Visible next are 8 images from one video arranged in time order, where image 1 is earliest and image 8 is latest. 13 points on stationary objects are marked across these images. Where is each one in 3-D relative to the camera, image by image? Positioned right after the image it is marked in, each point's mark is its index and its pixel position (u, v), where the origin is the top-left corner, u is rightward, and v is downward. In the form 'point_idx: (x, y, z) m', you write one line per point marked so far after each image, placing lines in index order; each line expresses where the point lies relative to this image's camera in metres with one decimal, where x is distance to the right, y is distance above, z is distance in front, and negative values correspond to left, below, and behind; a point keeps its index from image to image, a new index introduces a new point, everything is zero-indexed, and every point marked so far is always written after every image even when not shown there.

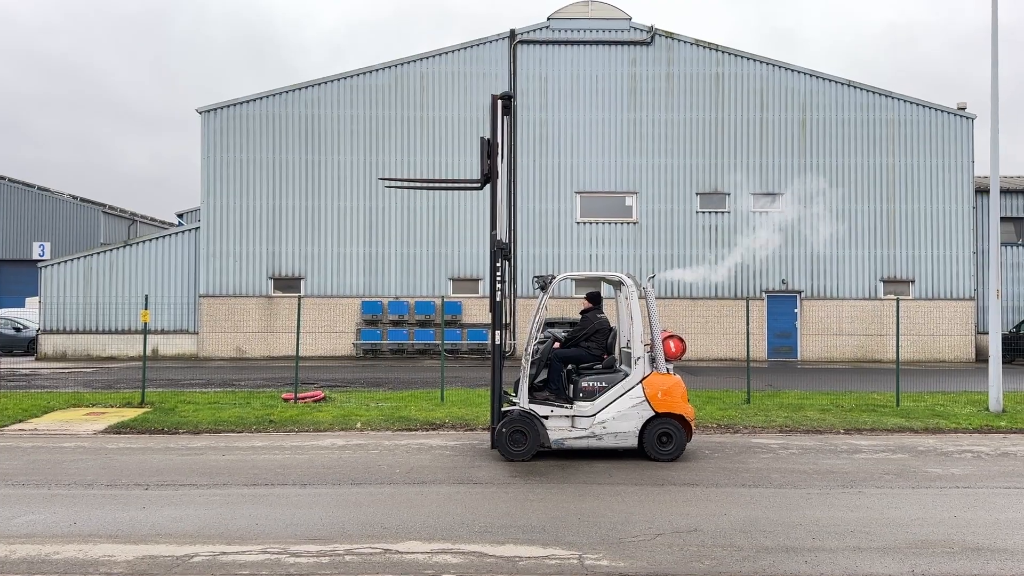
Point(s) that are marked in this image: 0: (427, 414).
0: (-1.0, -1.6, +10.9) m
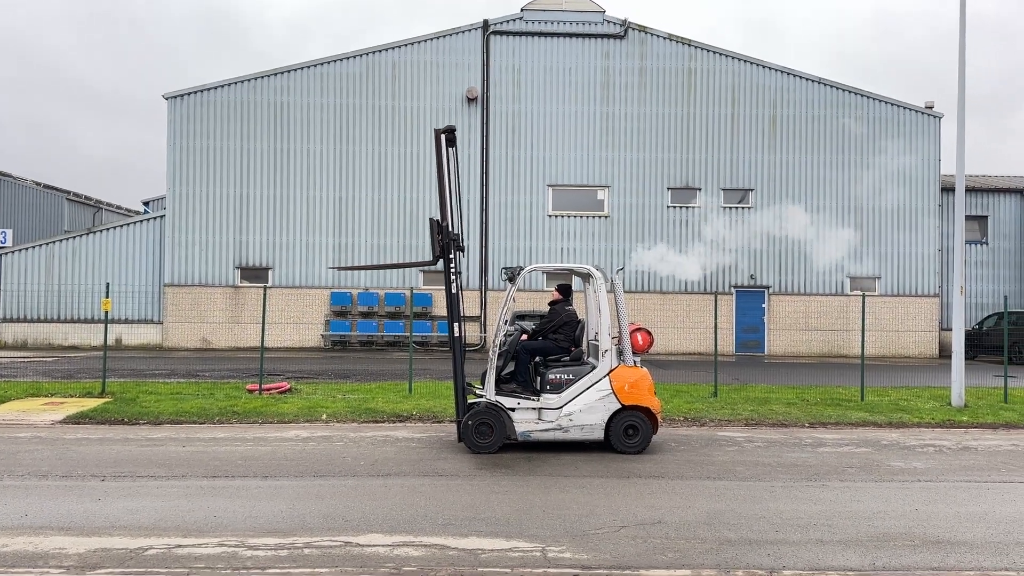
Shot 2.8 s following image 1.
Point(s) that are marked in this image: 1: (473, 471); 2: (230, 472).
0: (-1.4, -1.5, +10.9) m
1: (-0.3, -1.5, +7.1) m
2: (-2.3, -1.5, +7.0) m
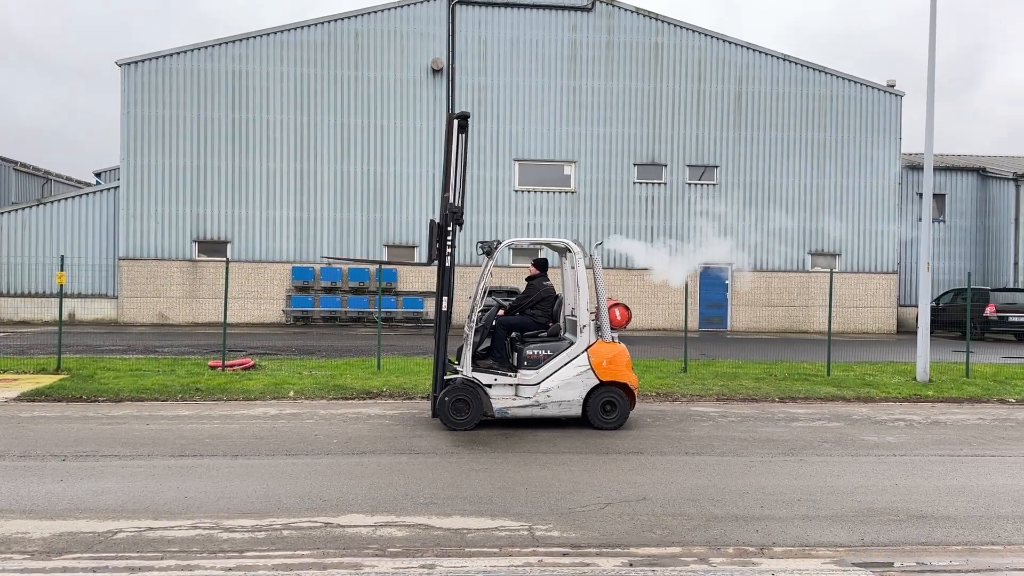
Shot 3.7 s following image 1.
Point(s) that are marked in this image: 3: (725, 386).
0: (-1.8, -1.2, +10.7) m
1: (-0.5, -1.3, +6.9) m
2: (-2.4, -1.3, +6.8) m
3: (+2.7, -1.2, +10.9) m
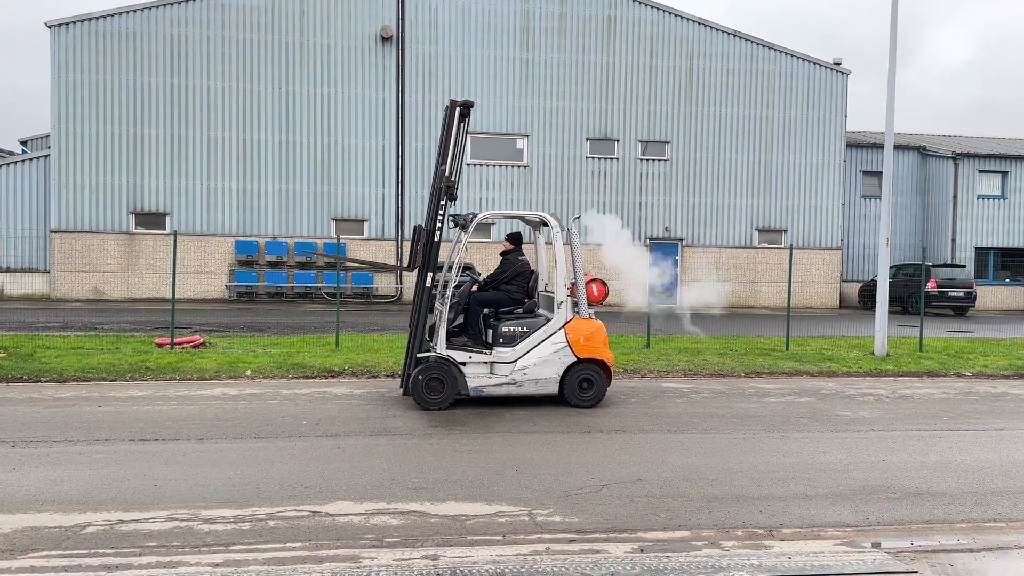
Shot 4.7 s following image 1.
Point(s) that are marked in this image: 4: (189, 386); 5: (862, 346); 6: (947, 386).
0: (-2.2, -0.9, +10.3) m
1: (-0.7, -1.1, +6.7) m
2: (-2.6, -1.1, +6.4) m
3: (+2.2, -0.9, +10.8) m
4: (-3.2, -1.0, +8.6) m
5: (+5.2, -0.9, +12.8) m
6: (+4.7, -1.1, +9.5) m
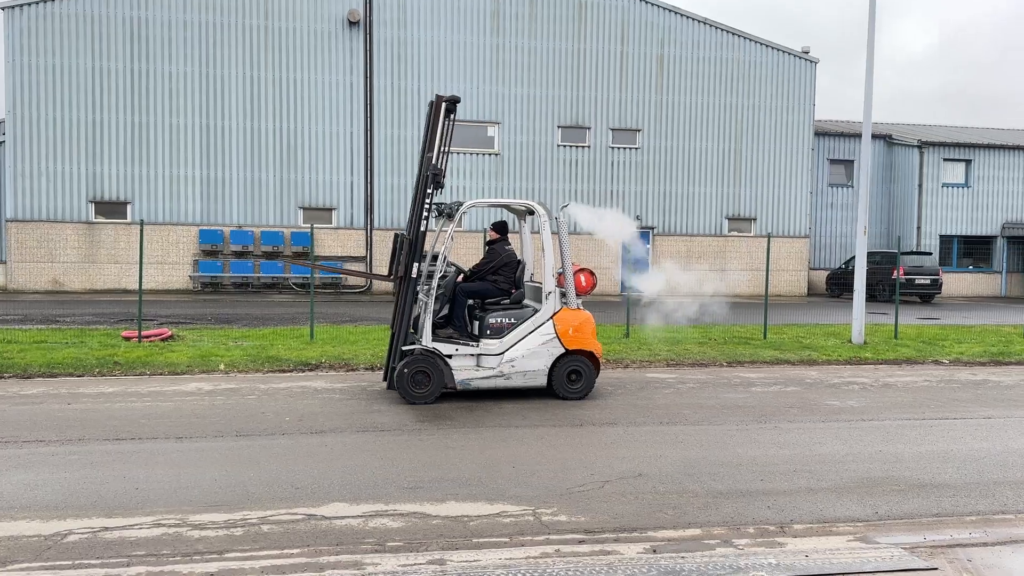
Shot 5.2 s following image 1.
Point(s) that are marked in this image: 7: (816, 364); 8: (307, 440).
0: (-2.4, -0.8, +10.0) m
1: (-0.7, -1.0, +6.5) m
2: (-2.6, -1.0, +6.1) m
3: (+2.0, -0.8, +10.8) m
4: (-3.3, -0.9, +8.3) m
5: (+4.8, -0.7, +12.9) m
6: (+4.5, -0.9, +9.5) m
7: (+3.5, -0.9, +10.2) m
8: (-1.4, -1.0, +6.0) m
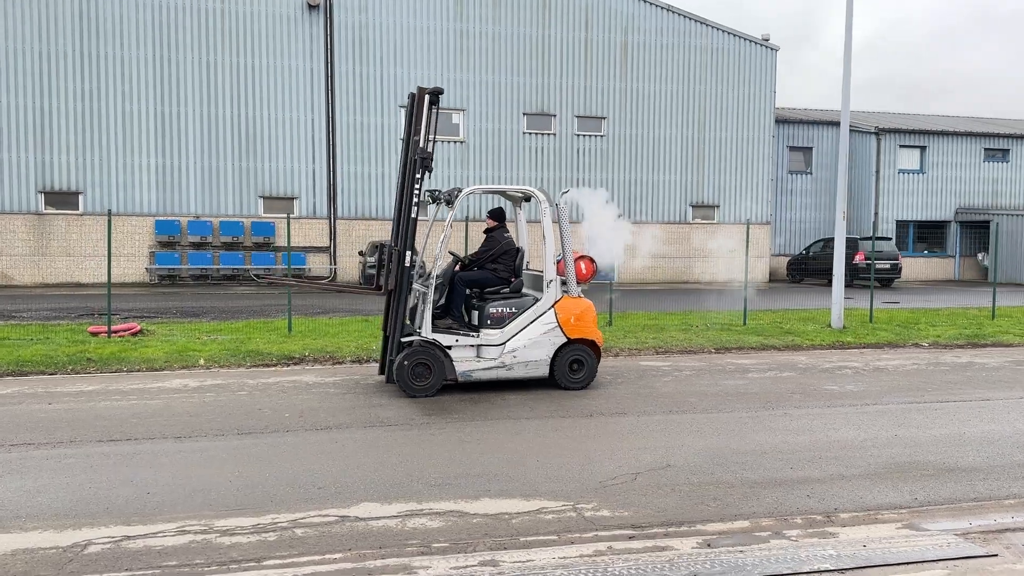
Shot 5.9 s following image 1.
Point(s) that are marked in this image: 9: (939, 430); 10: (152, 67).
0: (-2.6, -0.7, +9.7) m
1: (-0.7, -1.0, +6.3) m
2: (-2.5, -1.0, +5.8) m
3: (+1.8, -0.6, +10.7) m
4: (-3.4, -0.8, +8.0) m
5: (+4.5, -0.5, +13.0) m
6: (+4.4, -0.8, +9.6) m
7: (+3.4, -0.7, +10.2) m
8: (-1.3, -1.0, +5.8) m
9: (+3.0, -1.0, +6.1) m
10: (-8.0, +4.9, +19.4) m
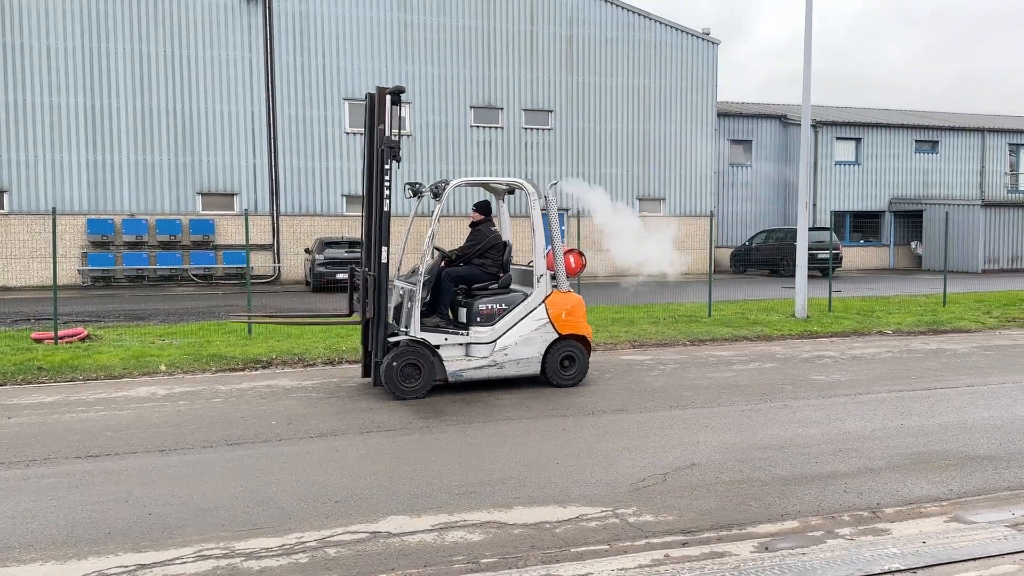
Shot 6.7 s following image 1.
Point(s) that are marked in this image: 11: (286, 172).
0: (-2.8, -0.7, +9.3) m
1: (-0.6, -0.9, +6.0) m
2: (-2.5, -1.0, +5.4) m
3: (+1.4, -0.5, +10.6) m
4: (-3.5, -0.8, +7.4) m
5: (+3.9, -0.3, +13.1) m
6: (+4.2, -0.6, +9.7) m
7: (+3.1, -0.6, +10.2) m
8: (-1.3, -1.0, +5.4) m
9: (+3.0, -0.9, +6.1) m
10: (-9.1, +4.9, +18.4) m
11: (-5.2, +2.6, +19.9) m
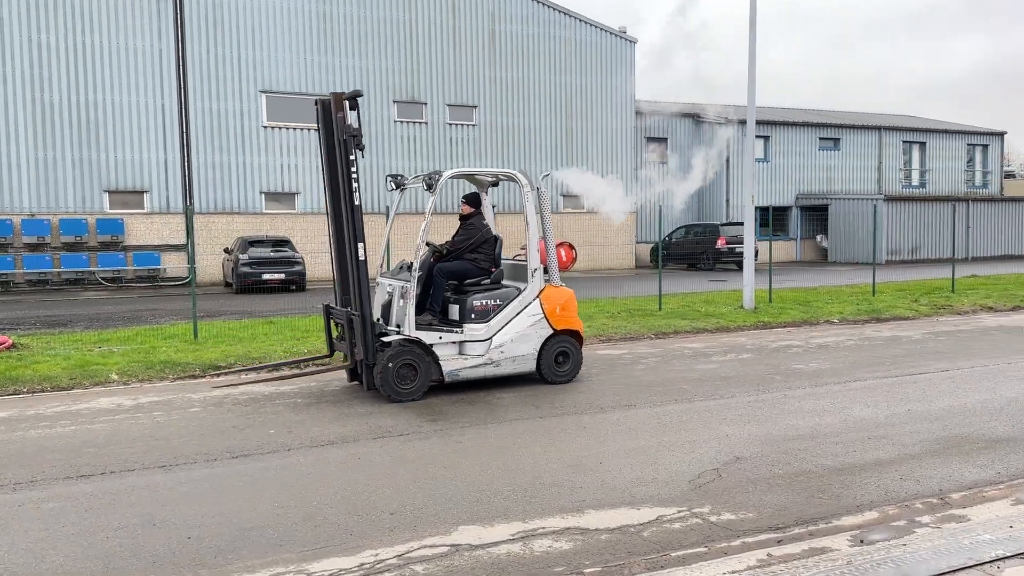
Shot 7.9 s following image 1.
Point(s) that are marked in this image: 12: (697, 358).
0: (-3.1, -0.7, +8.7) m
1: (-0.5, -0.9, +5.7) m
2: (-2.3, -1.0, +4.8) m
3: (+0.9, -0.5, +10.5) m
4: (-3.6, -0.9, +6.8) m
5: (+3.1, -0.2, +13.3) m
6: (+3.8, -0.5, +10.0) m
7: (+2.6, -0.5, +10.3) m
8: (-1.1, -1.0, +5.1) m
9: (+3.1, -0.8, +6.3) m
10: (-10.5, +4.7, +17.0) m
11: (-6.8, +2.6, +19.0) m
12: (+1.7, -0.7, +8.3) m
